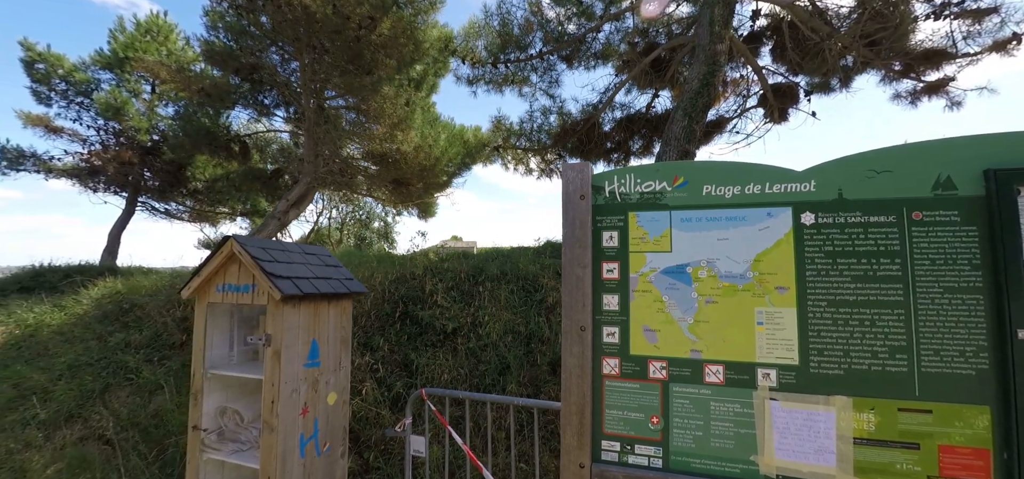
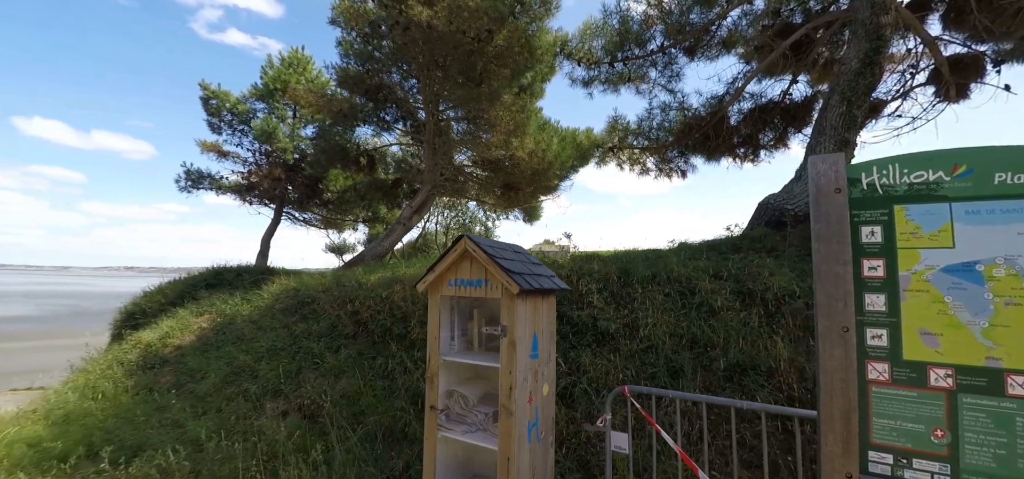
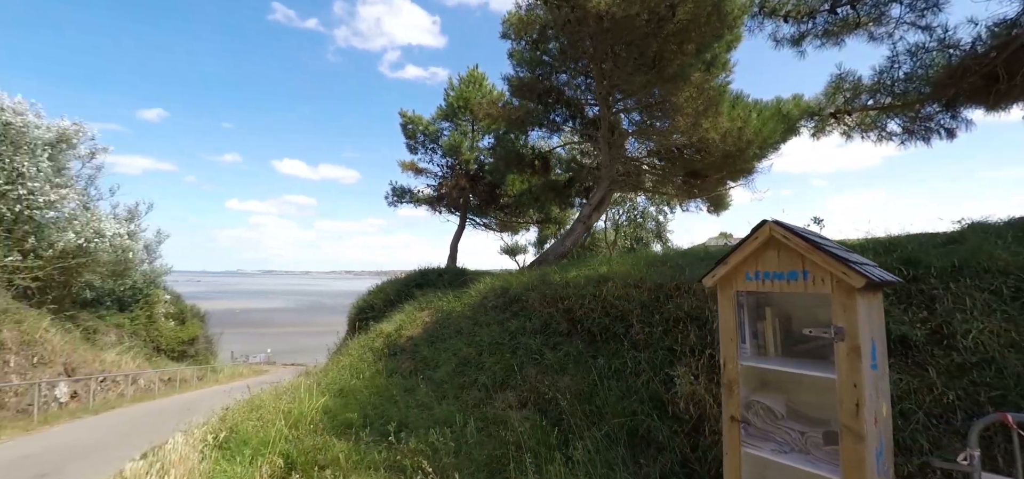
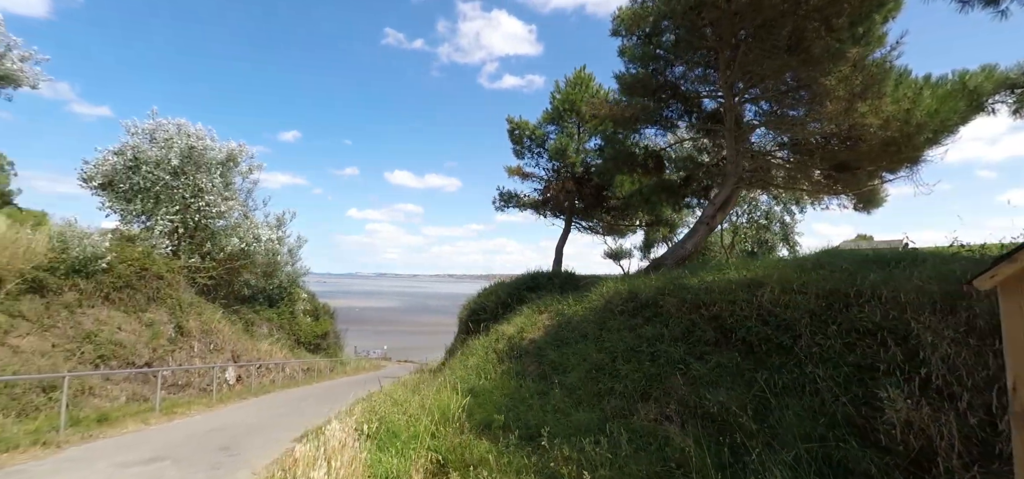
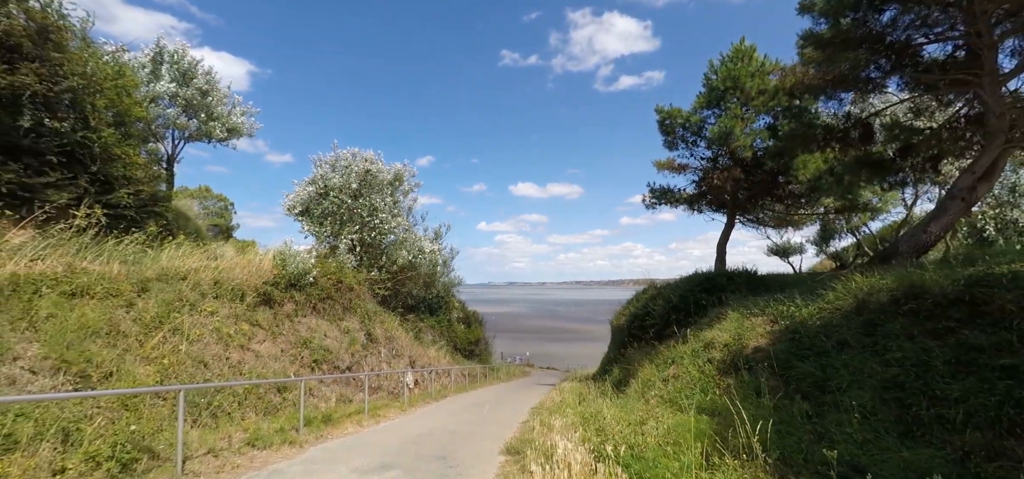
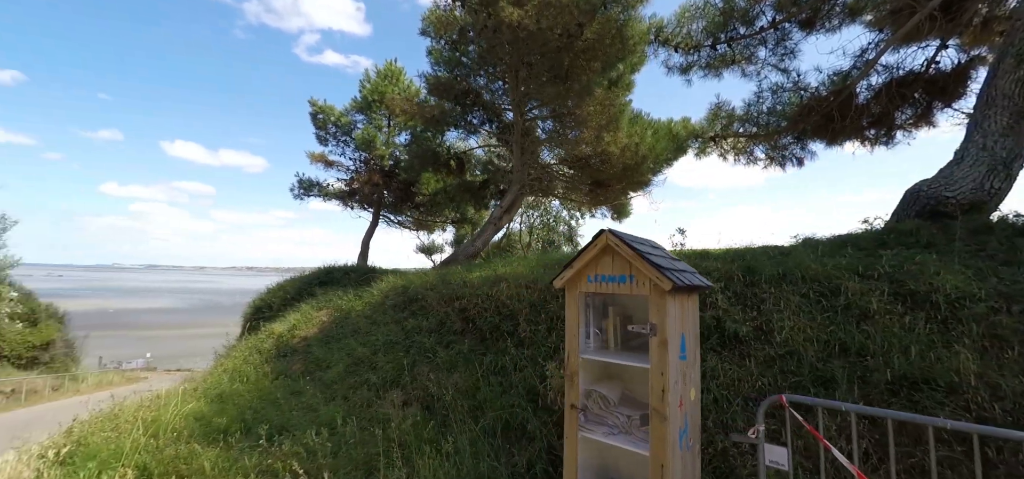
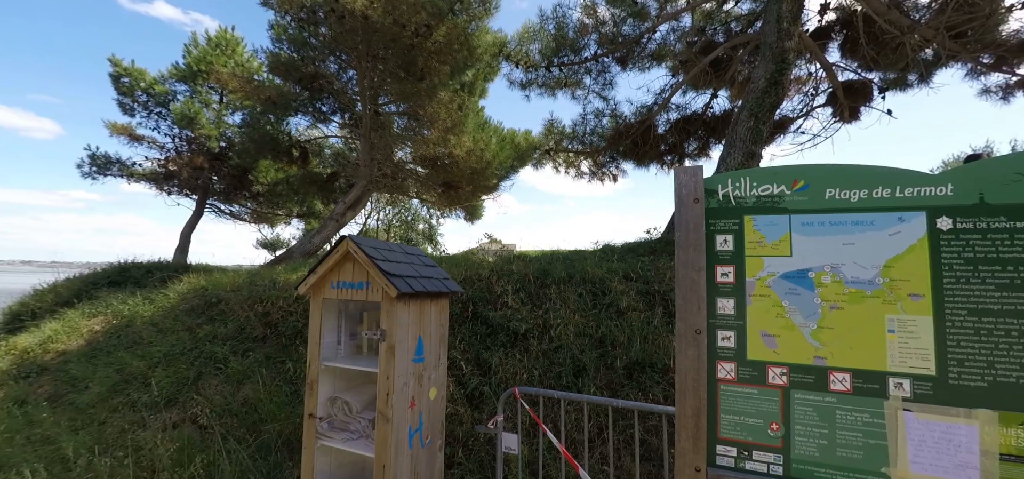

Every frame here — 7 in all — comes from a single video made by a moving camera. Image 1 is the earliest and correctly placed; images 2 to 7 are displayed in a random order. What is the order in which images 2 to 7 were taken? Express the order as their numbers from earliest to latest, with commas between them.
7, 2, 6, 3, 4, 5
